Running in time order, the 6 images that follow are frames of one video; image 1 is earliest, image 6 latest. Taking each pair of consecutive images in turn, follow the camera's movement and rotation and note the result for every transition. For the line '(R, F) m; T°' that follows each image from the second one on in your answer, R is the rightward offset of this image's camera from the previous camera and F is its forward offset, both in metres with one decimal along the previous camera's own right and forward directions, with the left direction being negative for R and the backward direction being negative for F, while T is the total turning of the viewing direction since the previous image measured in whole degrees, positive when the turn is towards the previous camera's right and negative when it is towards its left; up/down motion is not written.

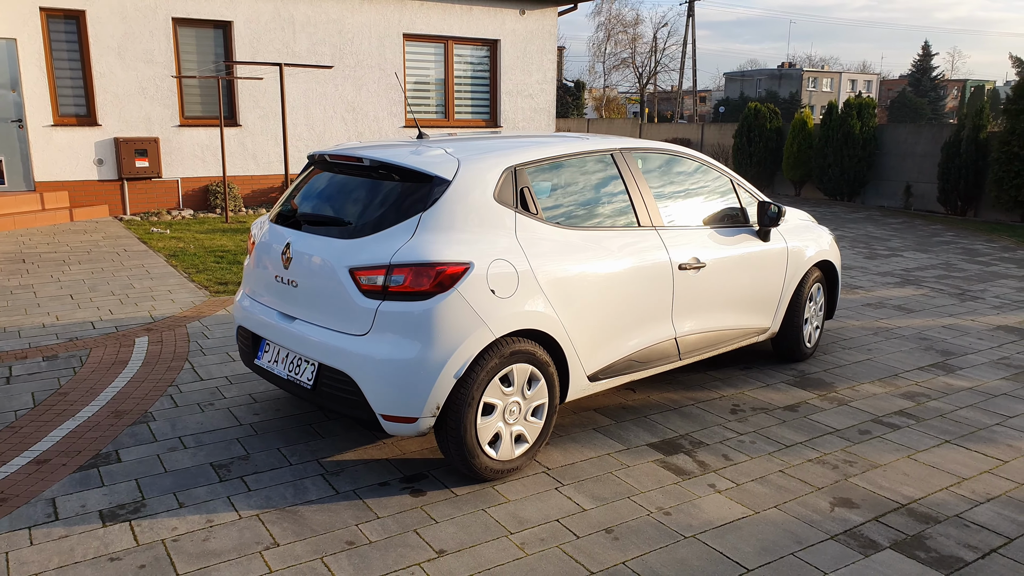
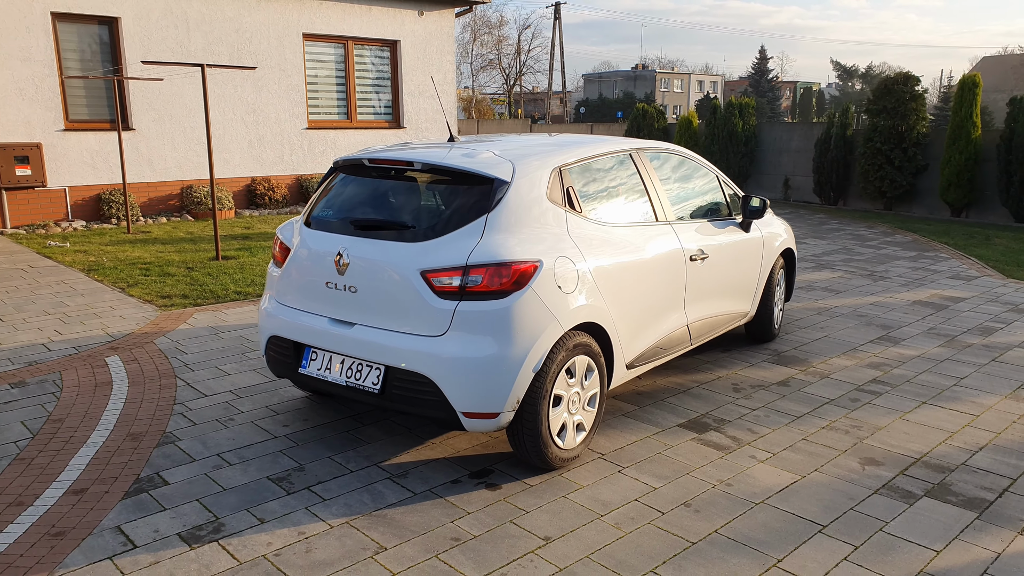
(-0.9, -0.1) m; +10°
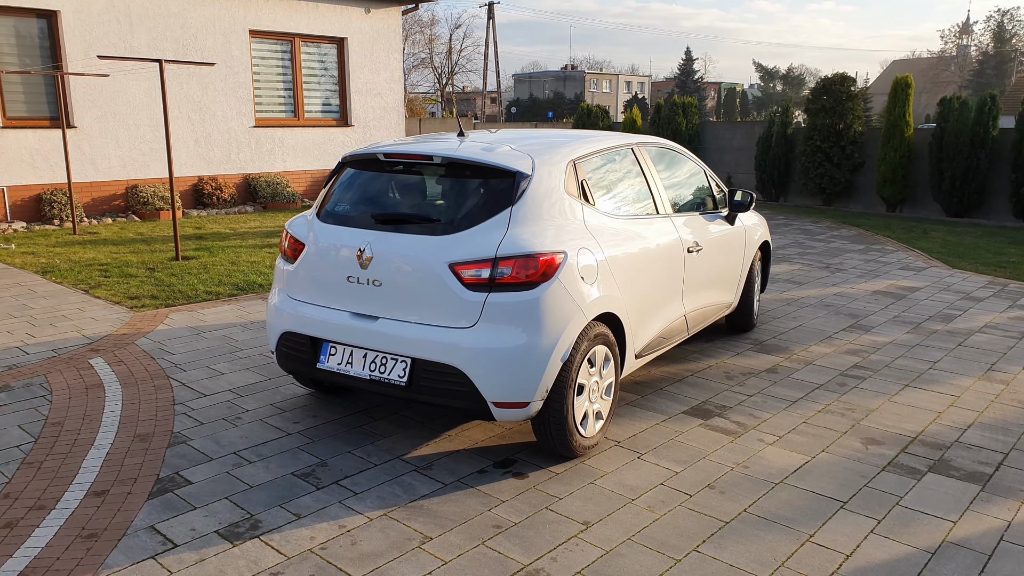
(-0.4, 0.0) m; +5°
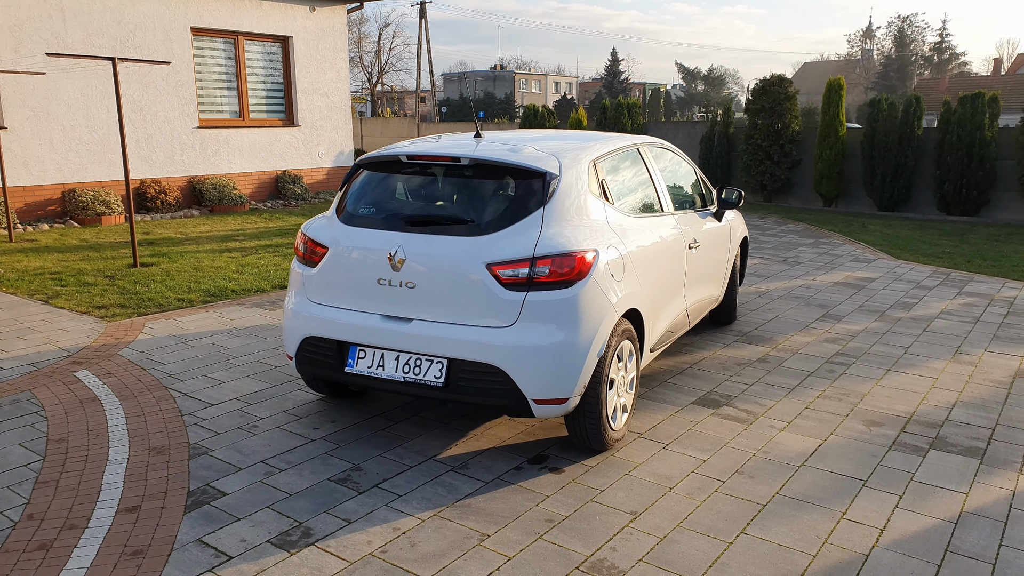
(-0.5, 0.0) m; +5°
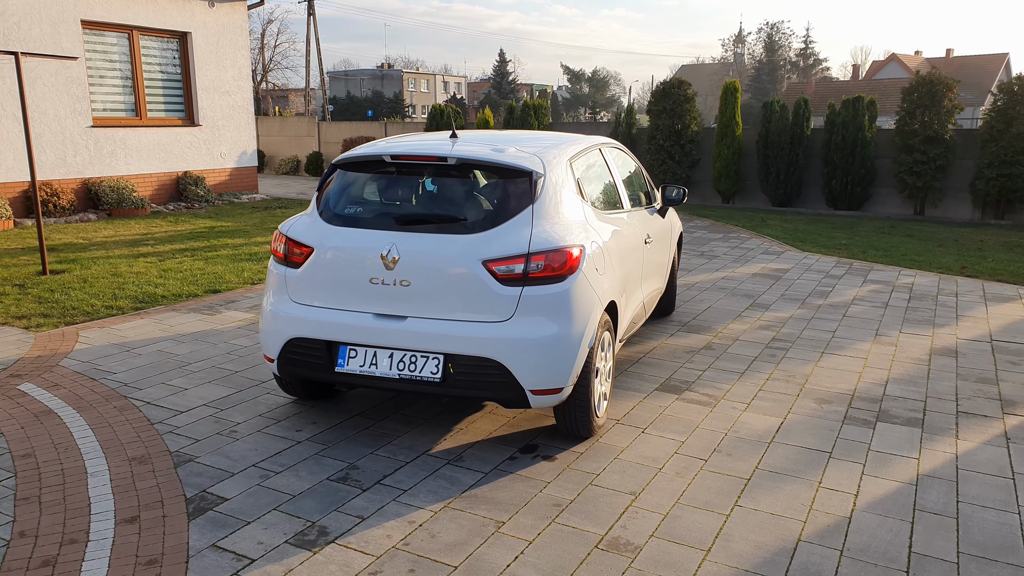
(-0.5, -0.1) m; +8°
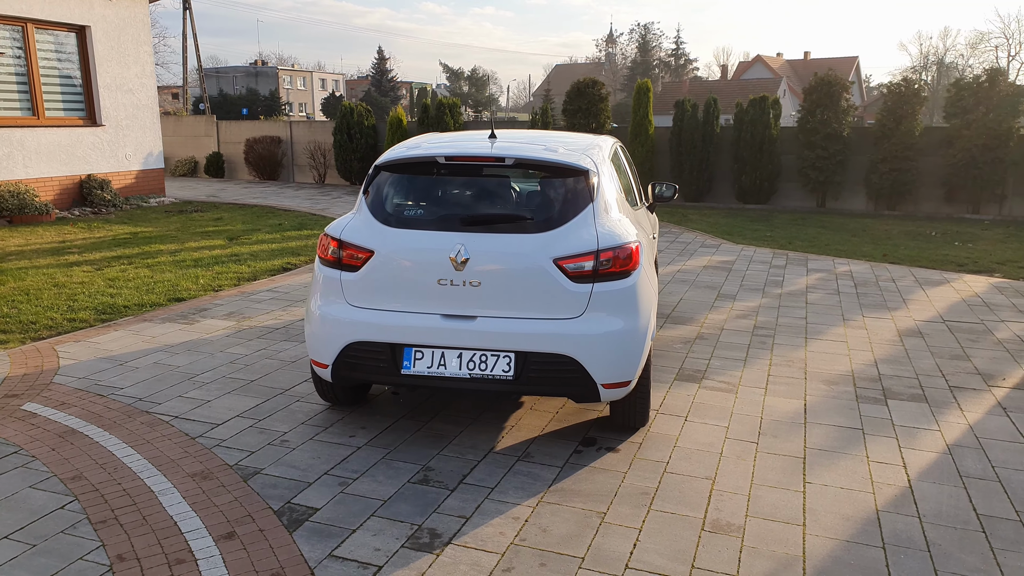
(-0.9, 0.0) m; +8°
